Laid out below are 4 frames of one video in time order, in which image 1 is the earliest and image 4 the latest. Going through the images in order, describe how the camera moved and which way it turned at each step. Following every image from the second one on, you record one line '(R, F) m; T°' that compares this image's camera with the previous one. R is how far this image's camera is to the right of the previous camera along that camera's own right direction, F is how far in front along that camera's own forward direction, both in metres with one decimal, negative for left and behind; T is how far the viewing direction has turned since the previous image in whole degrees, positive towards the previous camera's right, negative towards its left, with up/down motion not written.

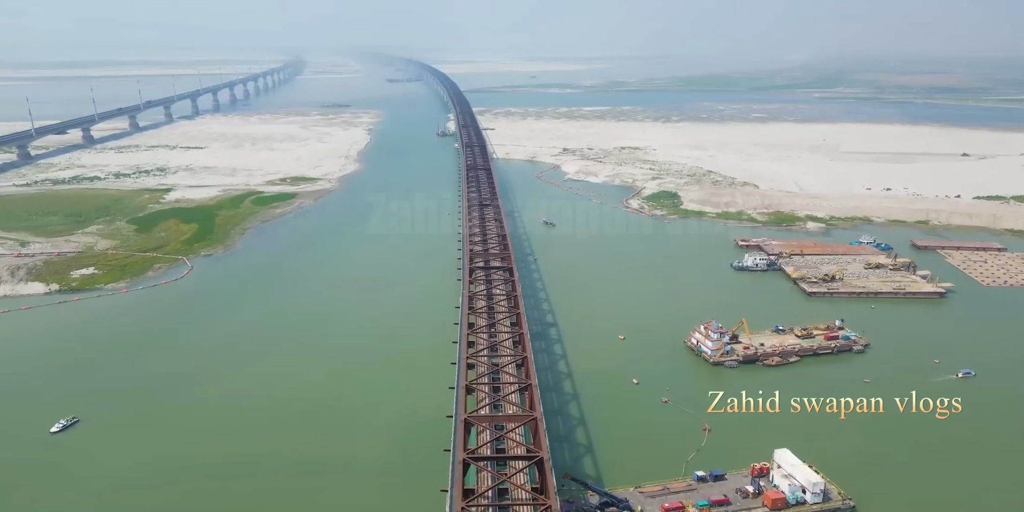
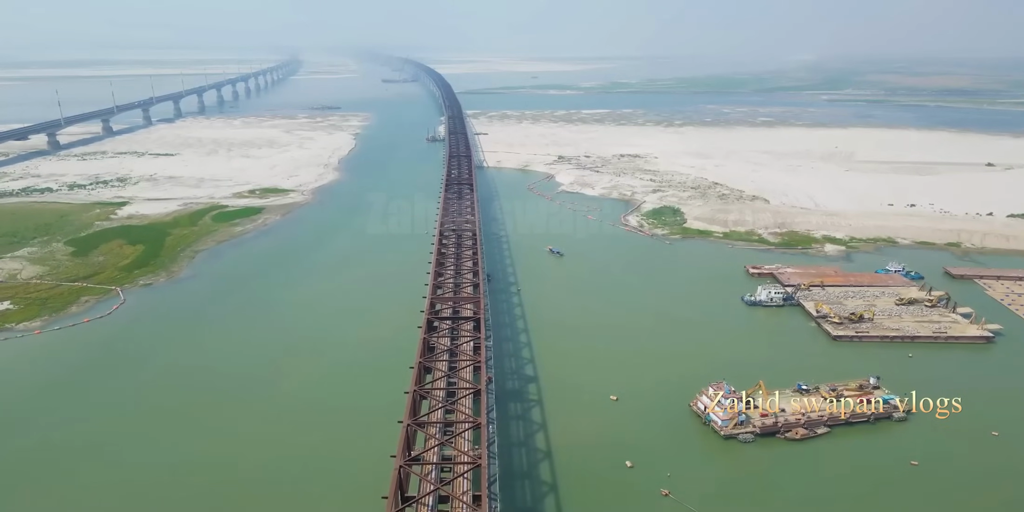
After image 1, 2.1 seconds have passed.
(+0.7, +3.4) m; 0°
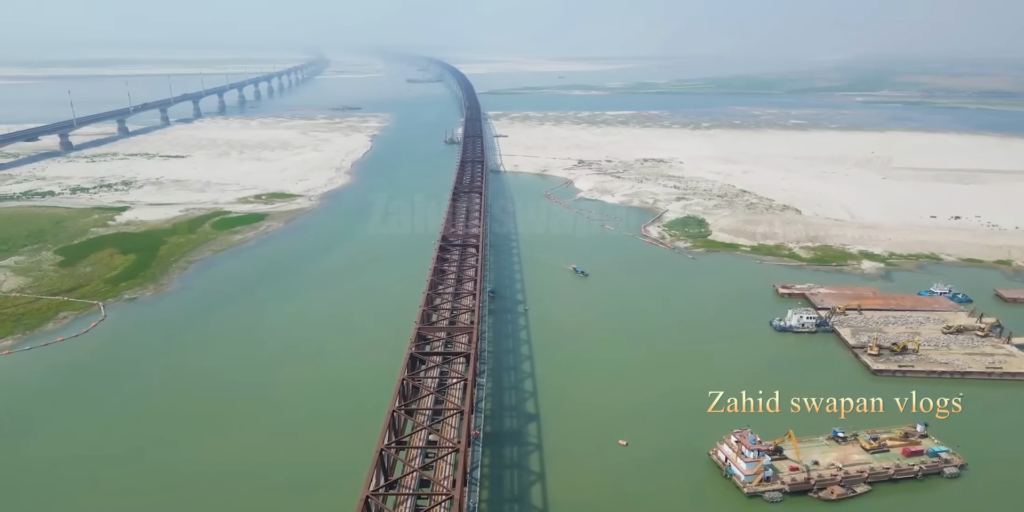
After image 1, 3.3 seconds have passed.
(+0.6, +1.8) m; -2°
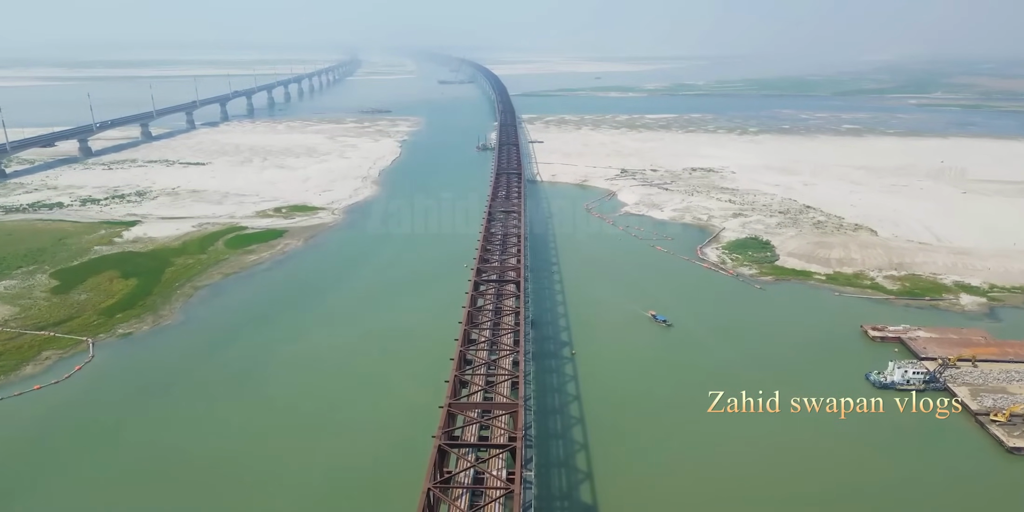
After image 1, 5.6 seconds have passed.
(-0.4, +3.1) m; -2°
